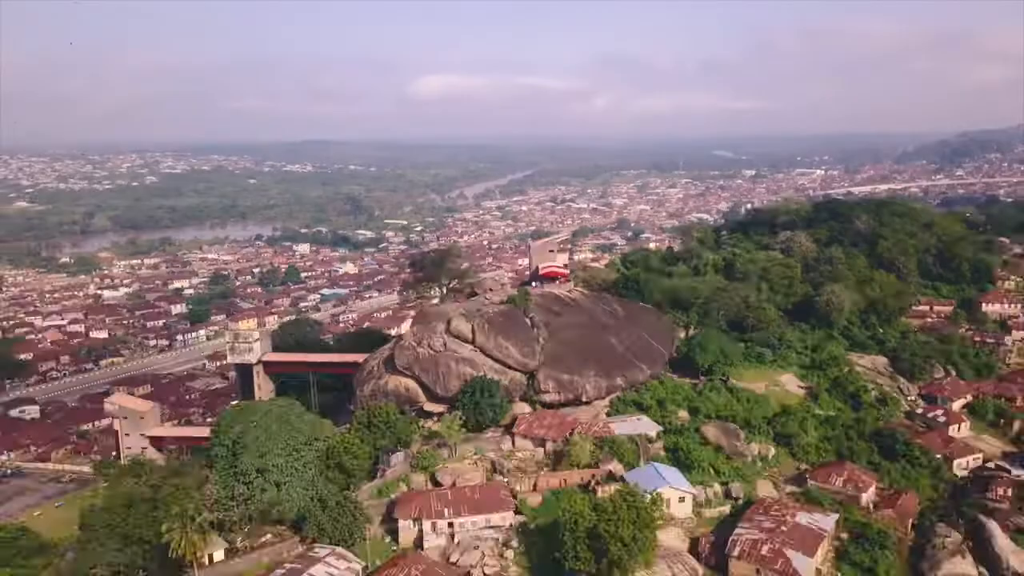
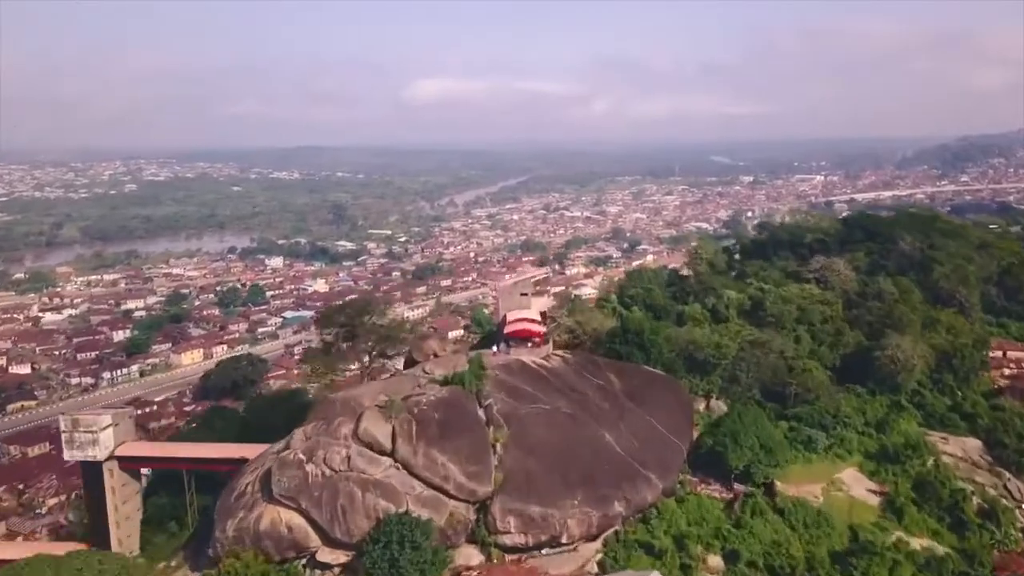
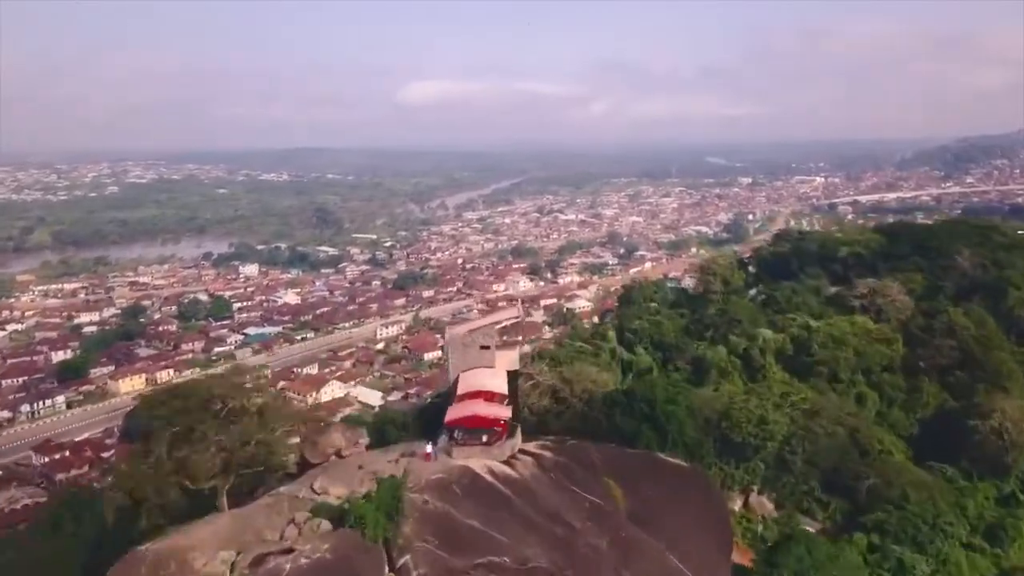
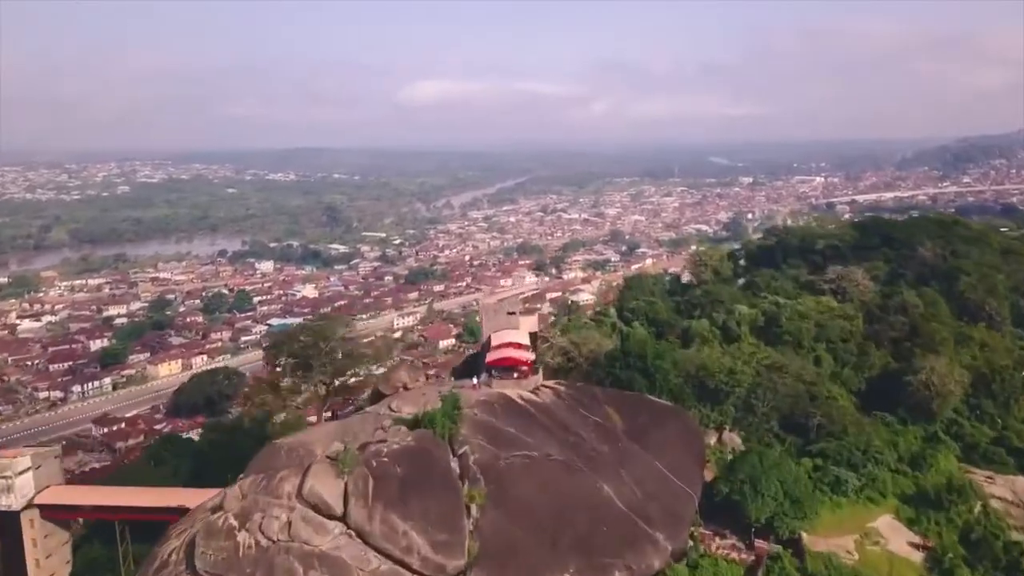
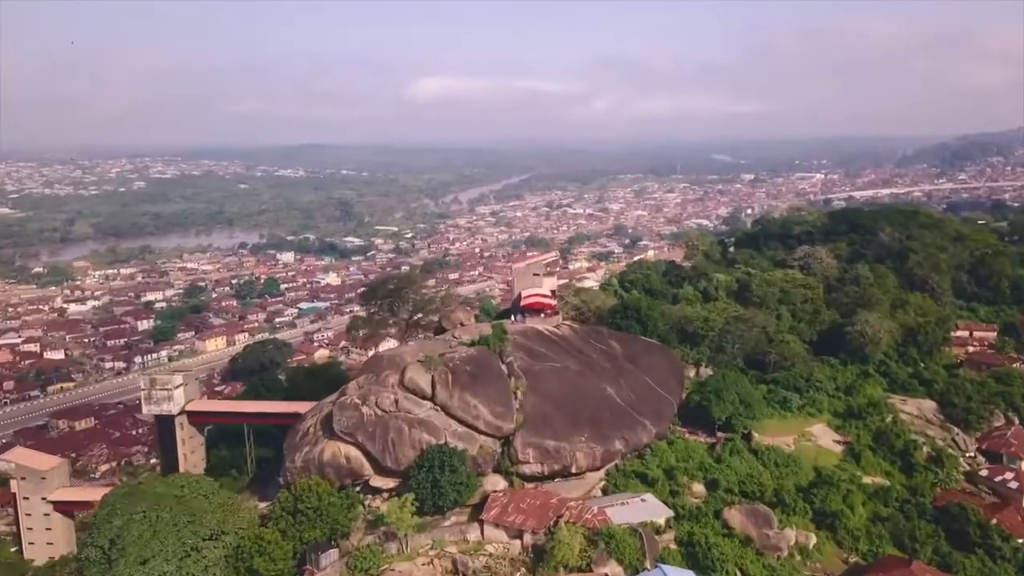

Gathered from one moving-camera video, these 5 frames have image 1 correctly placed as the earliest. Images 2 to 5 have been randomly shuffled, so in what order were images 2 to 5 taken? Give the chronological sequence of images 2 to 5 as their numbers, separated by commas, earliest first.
5, 2, 4, 3
